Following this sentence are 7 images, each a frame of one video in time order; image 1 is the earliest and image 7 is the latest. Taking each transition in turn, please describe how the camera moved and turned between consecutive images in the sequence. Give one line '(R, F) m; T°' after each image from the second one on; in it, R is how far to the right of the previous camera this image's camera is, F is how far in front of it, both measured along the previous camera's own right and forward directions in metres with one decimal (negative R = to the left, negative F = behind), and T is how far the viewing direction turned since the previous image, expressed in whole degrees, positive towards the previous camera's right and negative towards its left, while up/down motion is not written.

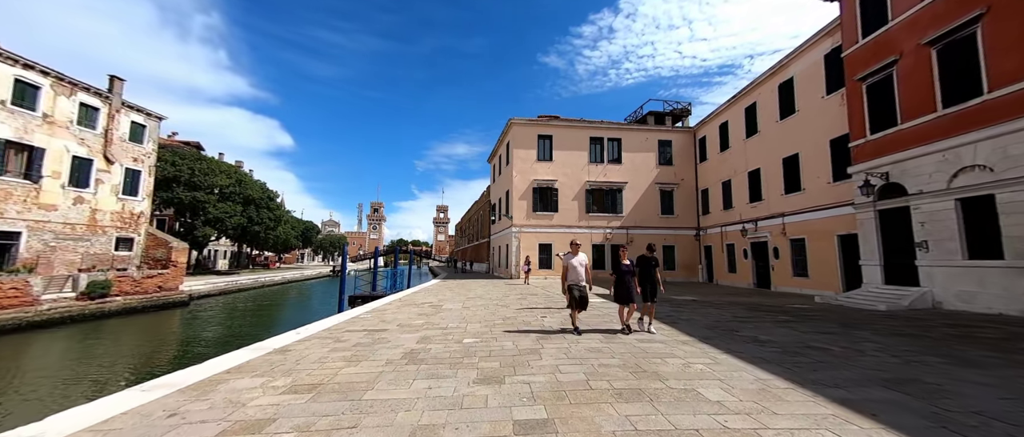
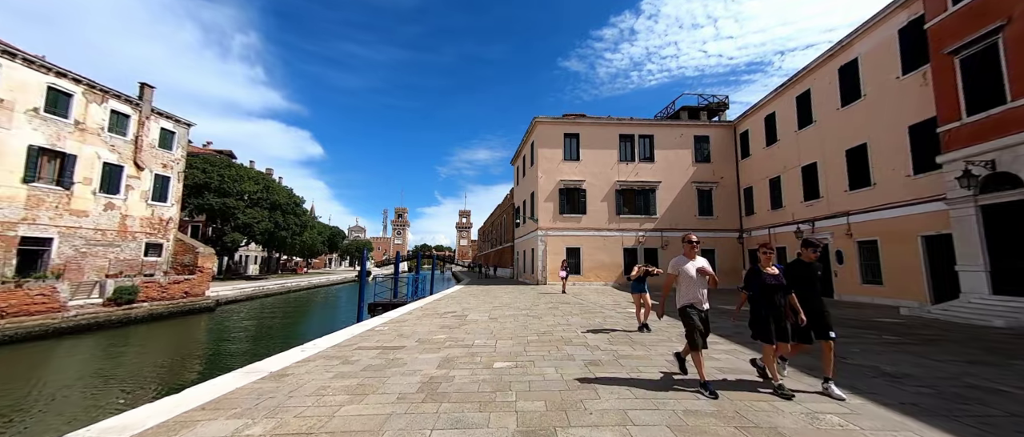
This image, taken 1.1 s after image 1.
(-0.3, +1.1) m; -4°
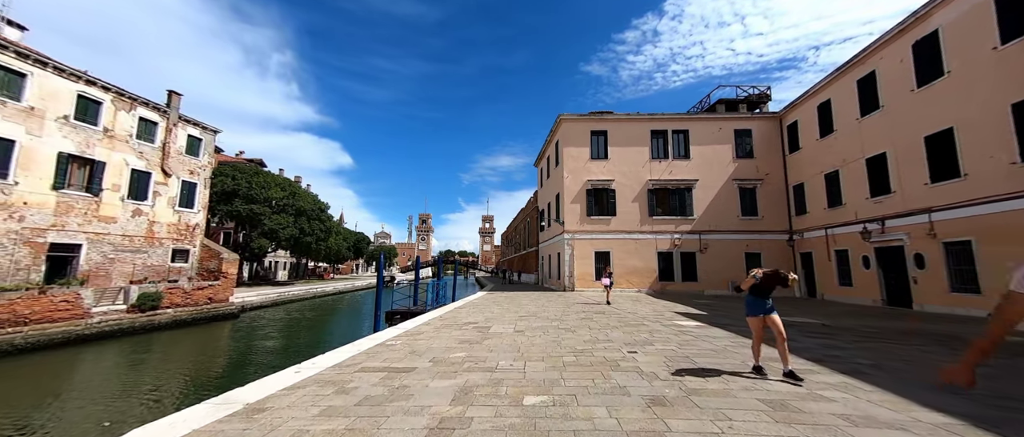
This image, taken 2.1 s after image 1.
(-0.1, +1.1) m; -4°
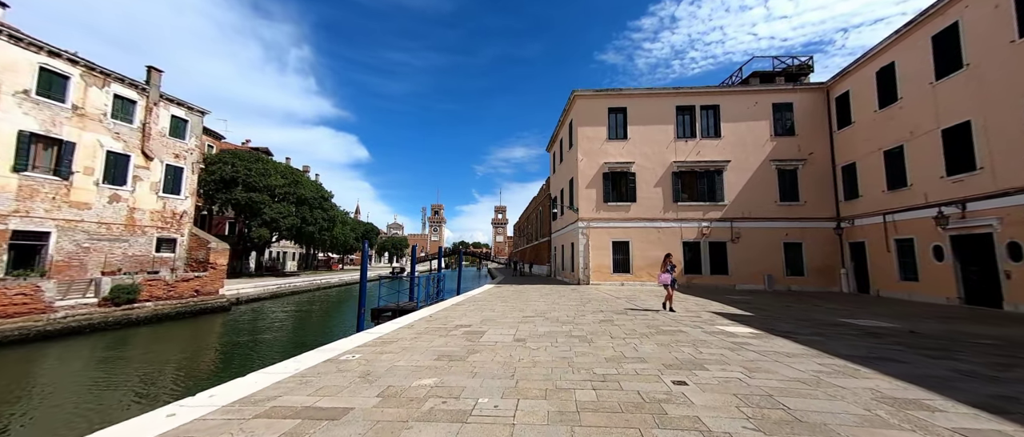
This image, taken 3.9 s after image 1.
(+0.3, +1.9) m; -2°
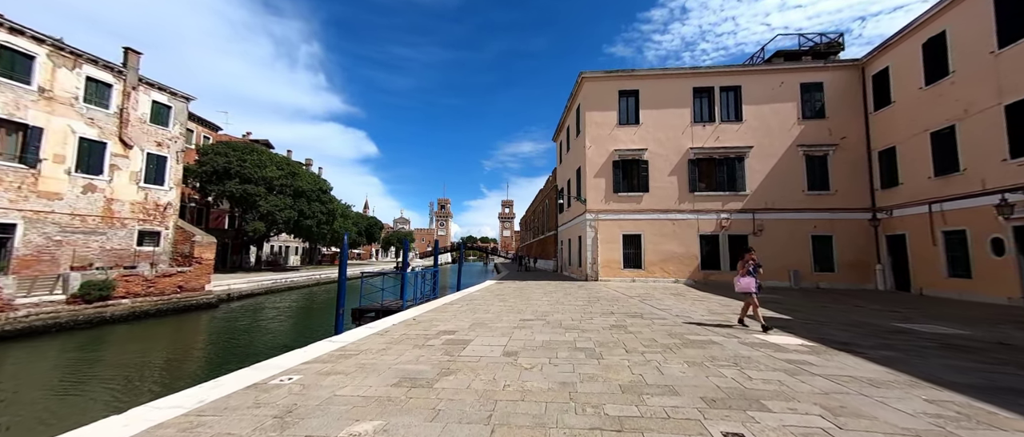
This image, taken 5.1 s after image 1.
(+0.3, +1.3) m; -1°
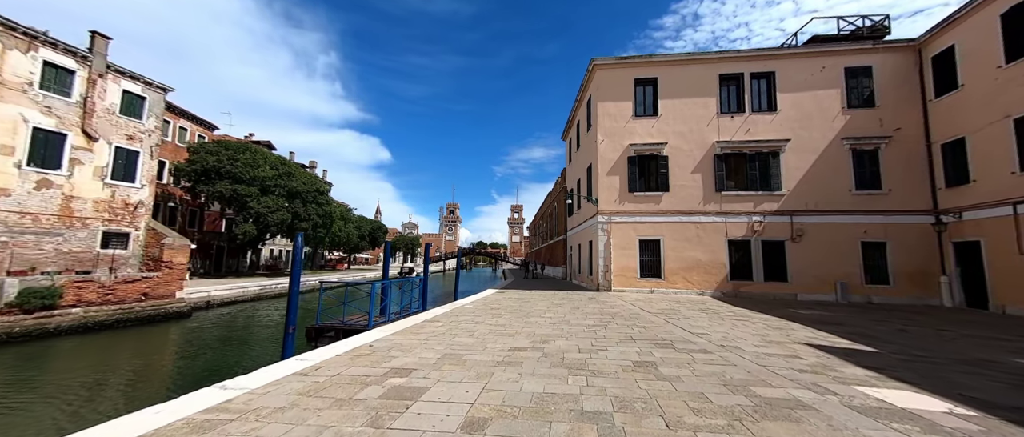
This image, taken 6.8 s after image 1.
(+0.4, +1.9) m; -2°
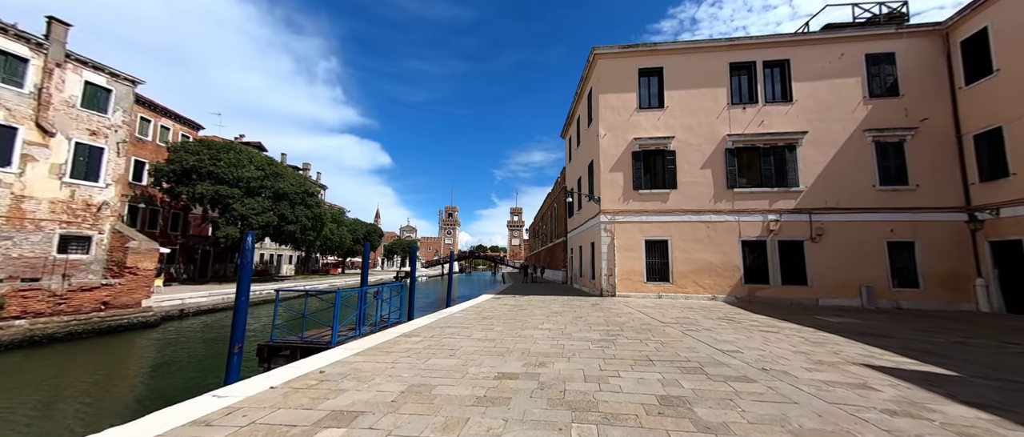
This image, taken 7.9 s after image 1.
(+0.2, +1.2) m; 0°
